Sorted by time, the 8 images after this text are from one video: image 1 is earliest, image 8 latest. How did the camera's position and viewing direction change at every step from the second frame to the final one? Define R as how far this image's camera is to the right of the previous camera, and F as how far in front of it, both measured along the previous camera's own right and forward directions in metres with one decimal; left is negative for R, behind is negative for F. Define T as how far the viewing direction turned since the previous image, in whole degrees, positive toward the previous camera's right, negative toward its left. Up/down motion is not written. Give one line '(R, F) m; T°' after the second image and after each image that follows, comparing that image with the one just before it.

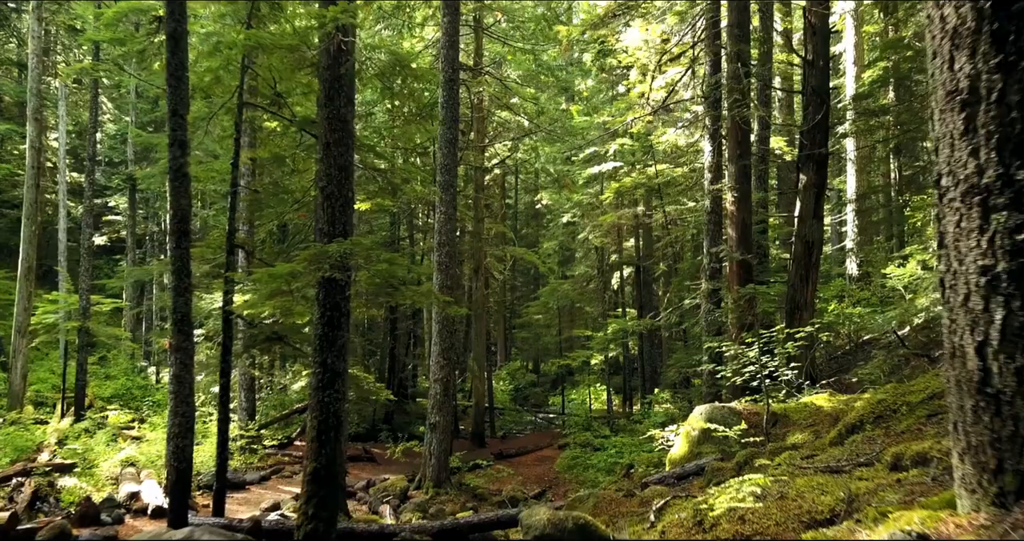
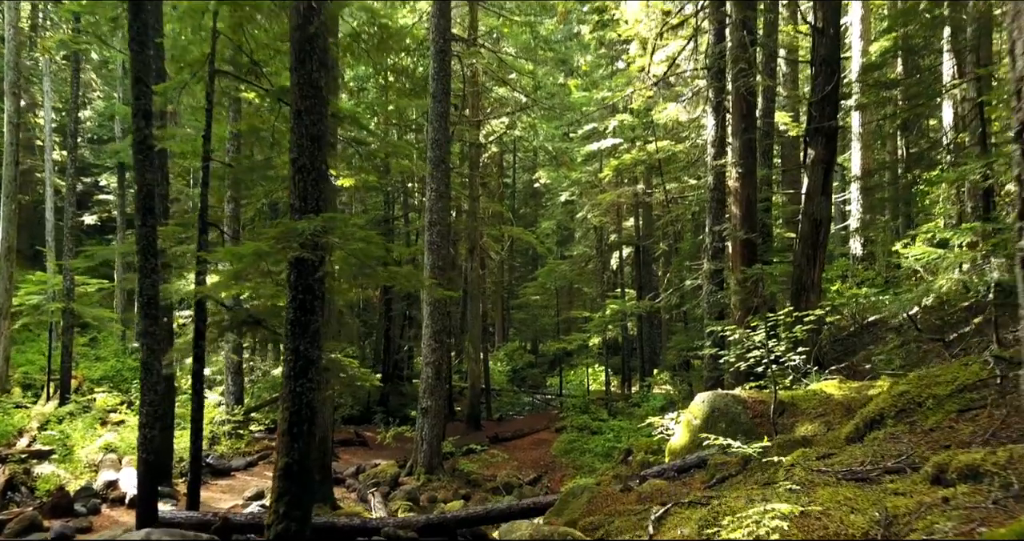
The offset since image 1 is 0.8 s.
(+0.1, +0.5) m; 0°
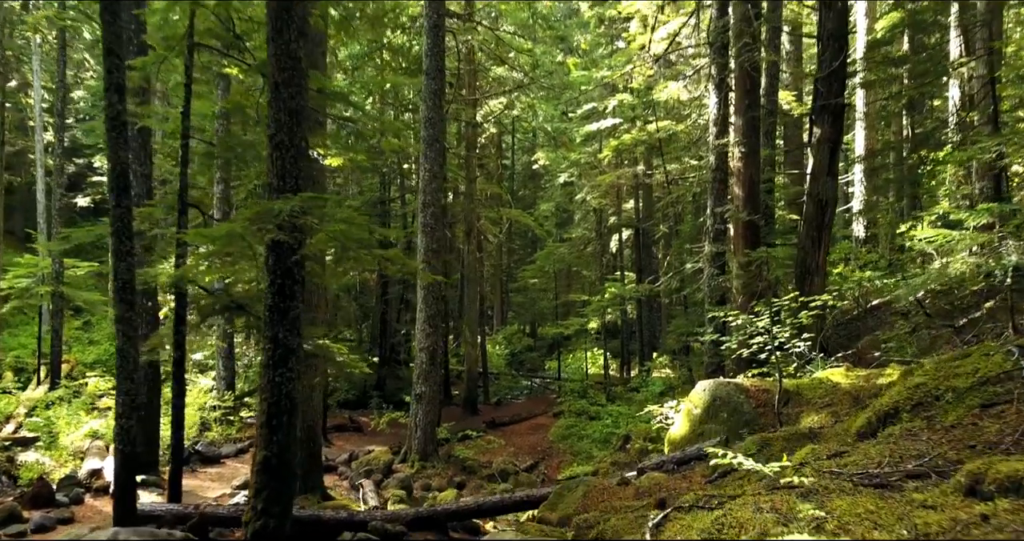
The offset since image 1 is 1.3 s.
(+0.1, +0.3) m; 0°
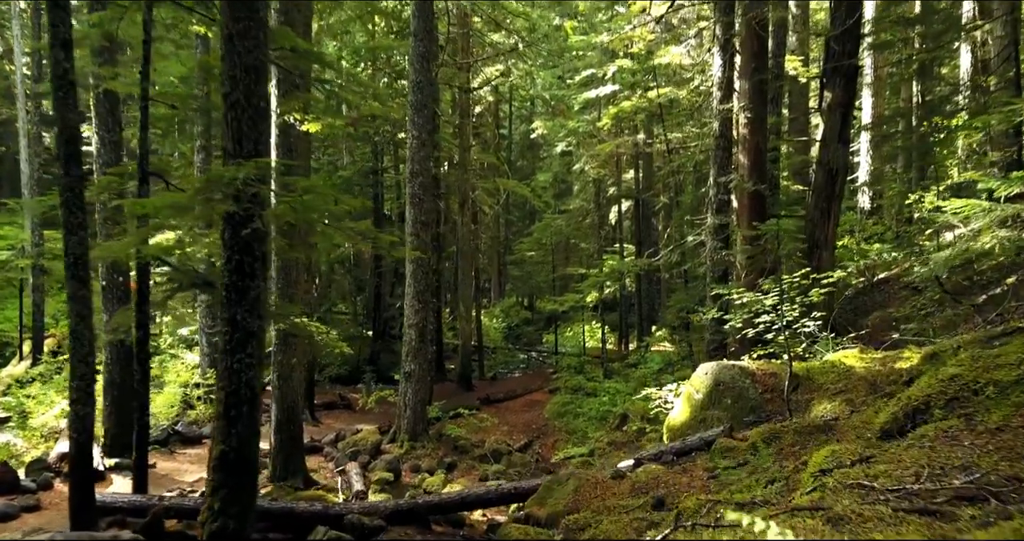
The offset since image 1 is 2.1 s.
(+0.1, +0.5) m; 0°
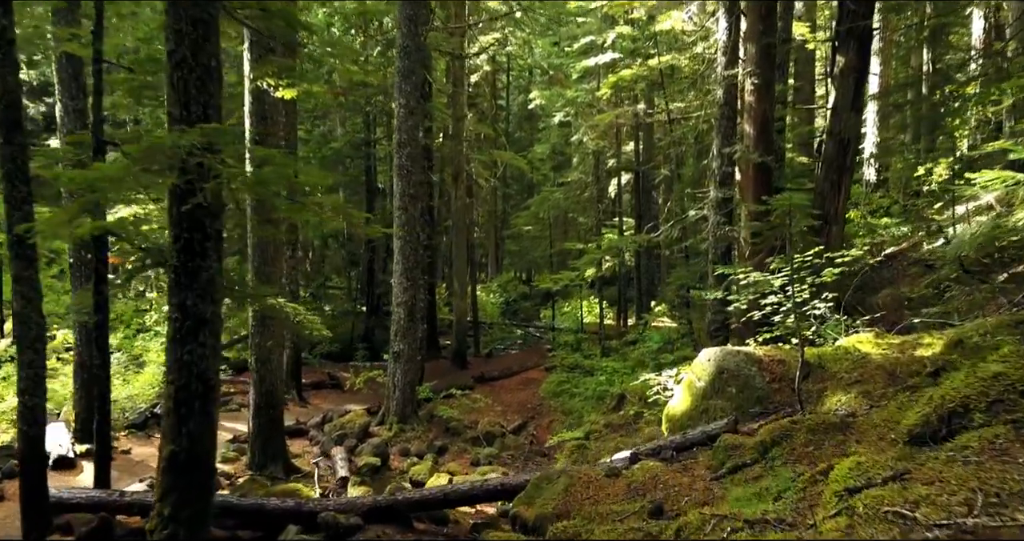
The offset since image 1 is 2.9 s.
(+0.1, +0.5) m; 0°
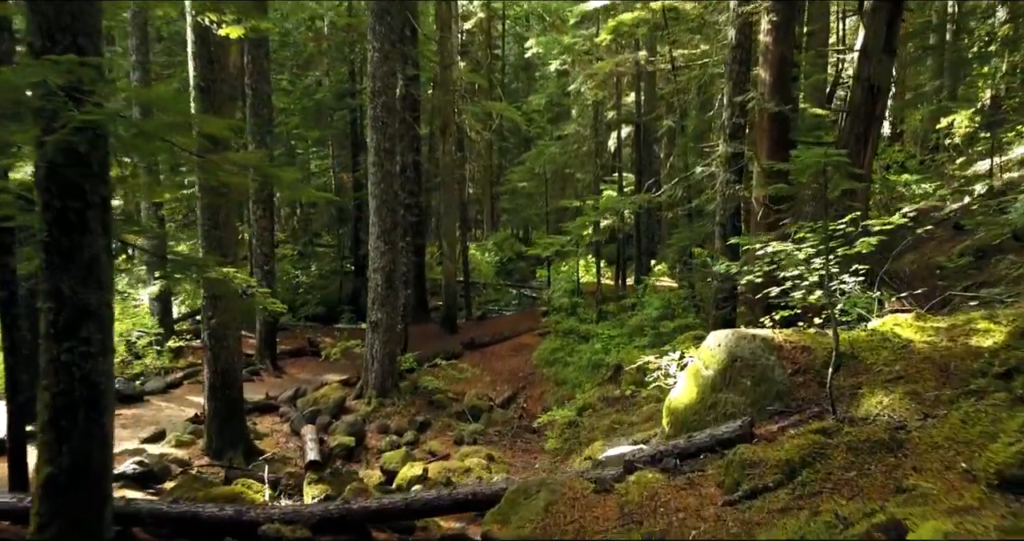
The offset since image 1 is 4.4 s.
(+0.2, +0.9) m; 0°
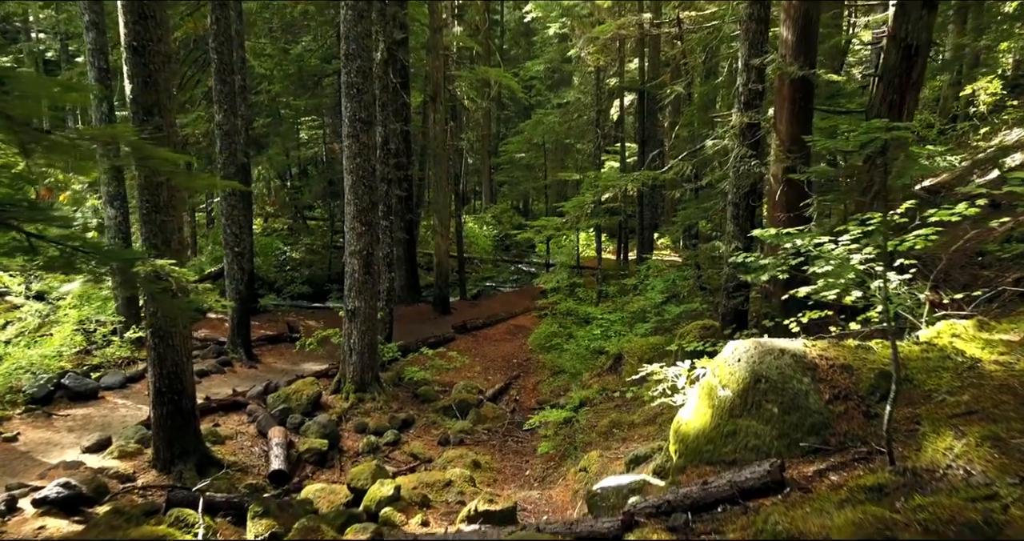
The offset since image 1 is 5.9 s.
(+0.2, +0.9) m; 0°
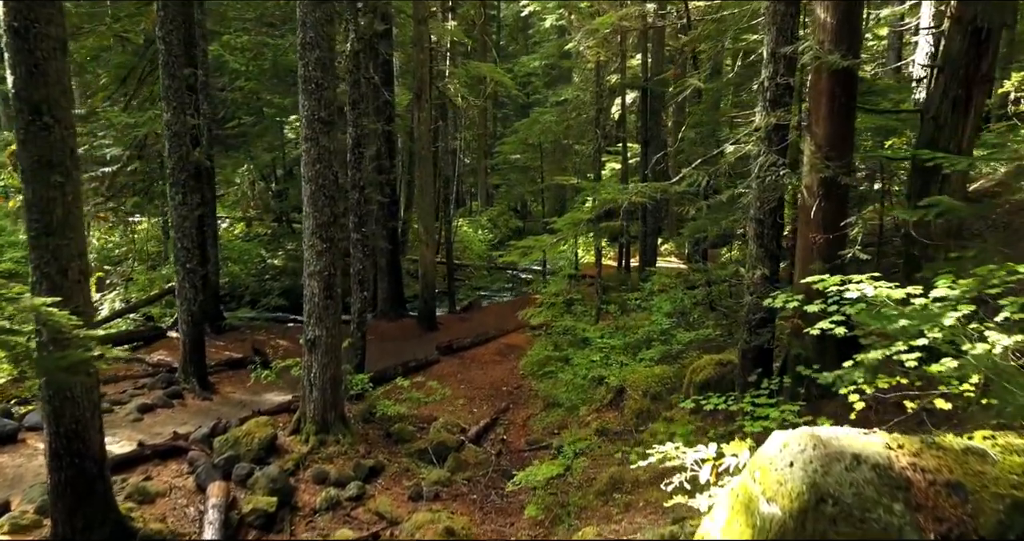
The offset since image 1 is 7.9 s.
(+0.2, +1.3) m; 0°
